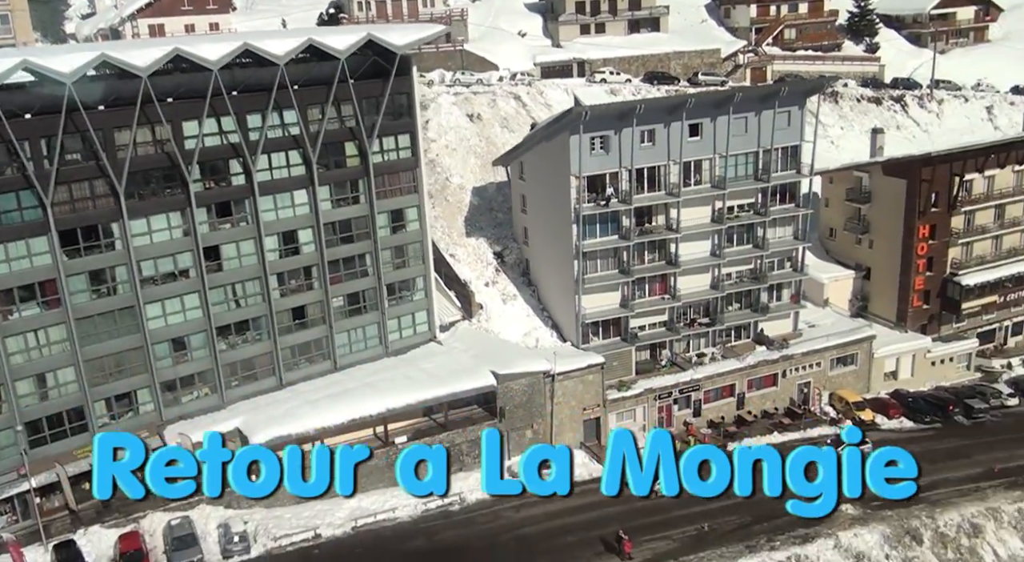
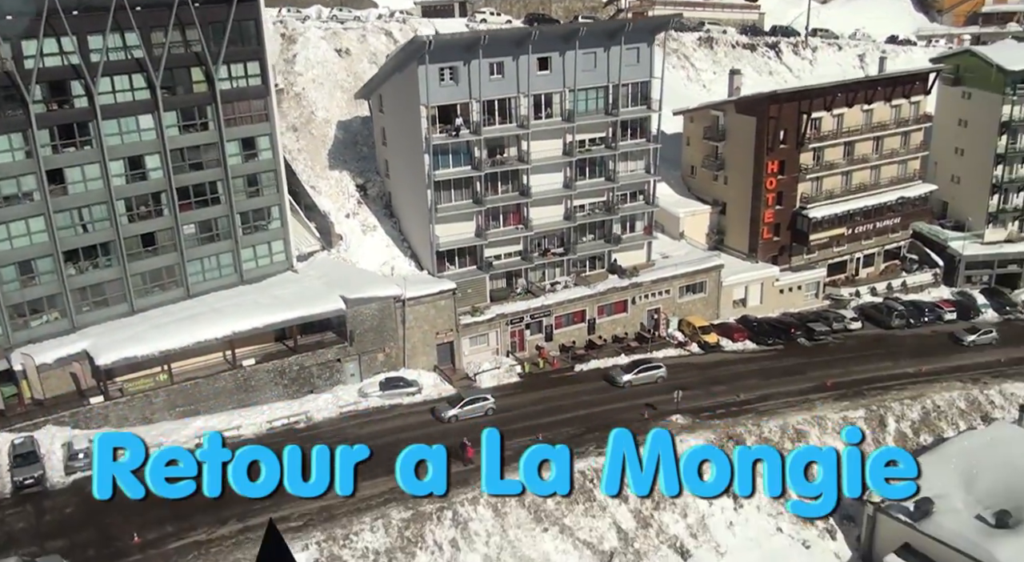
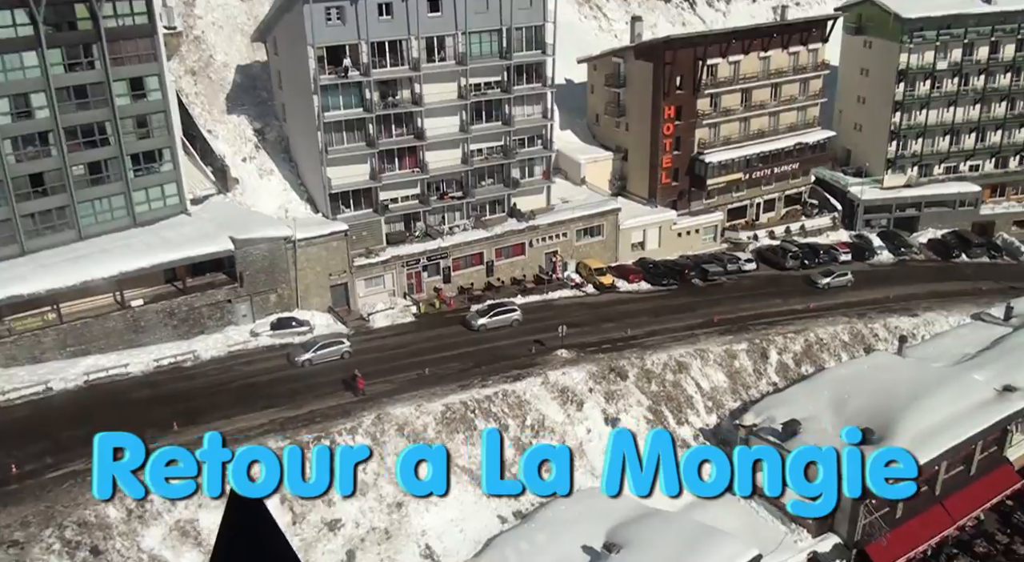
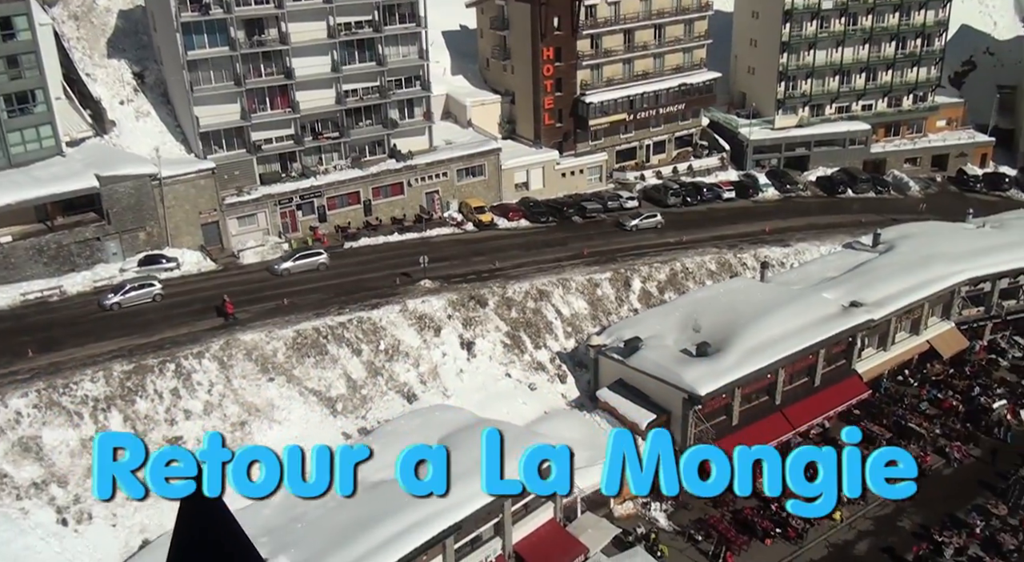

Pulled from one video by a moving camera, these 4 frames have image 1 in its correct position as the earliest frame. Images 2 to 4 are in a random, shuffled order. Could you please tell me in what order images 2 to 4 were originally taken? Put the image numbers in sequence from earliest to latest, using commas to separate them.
2, 3, 4
